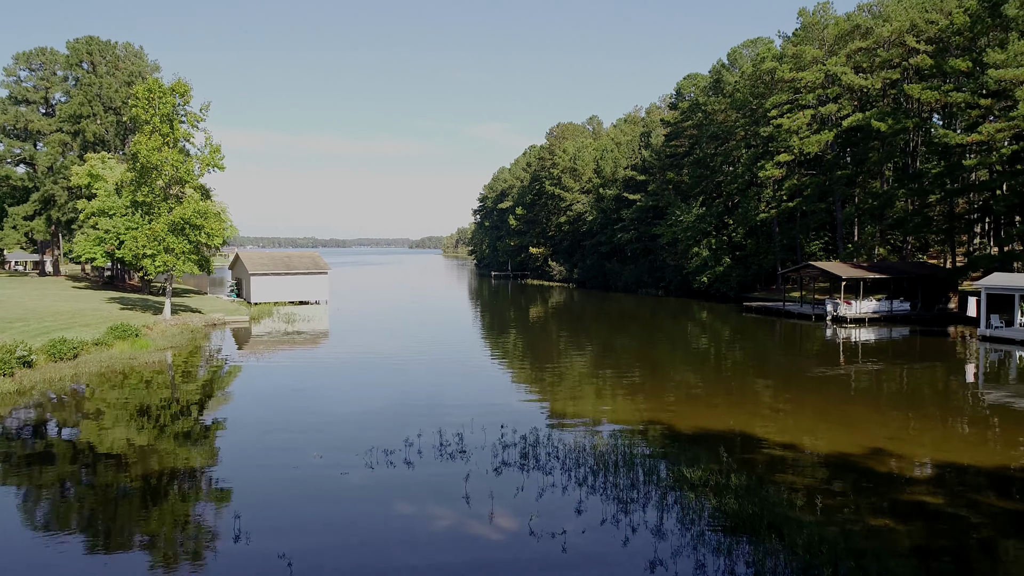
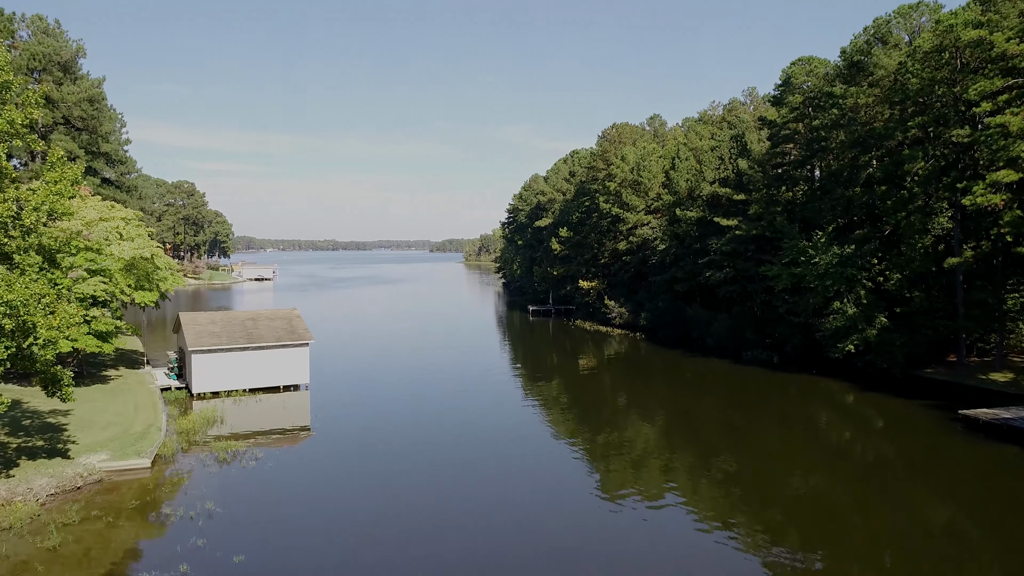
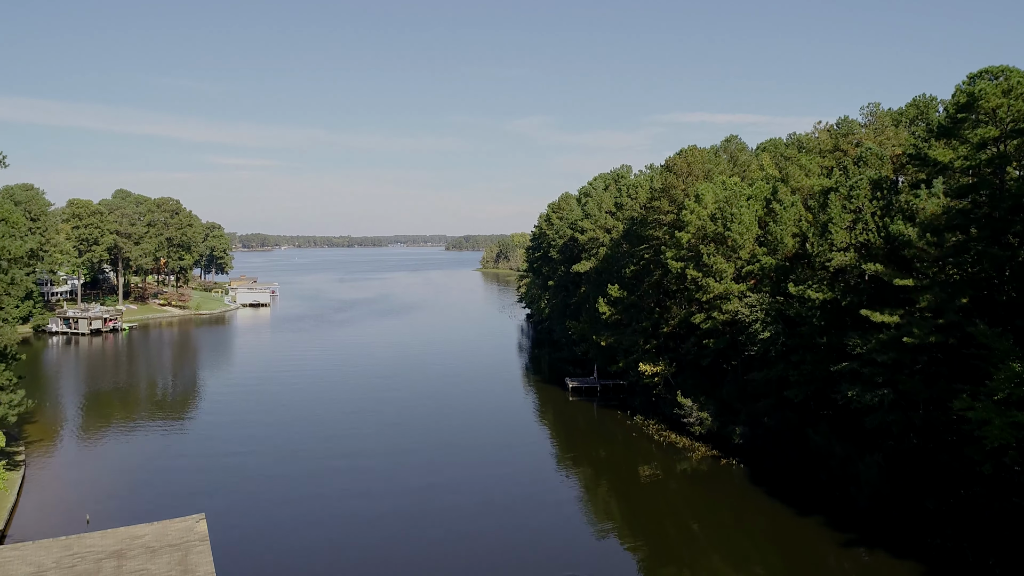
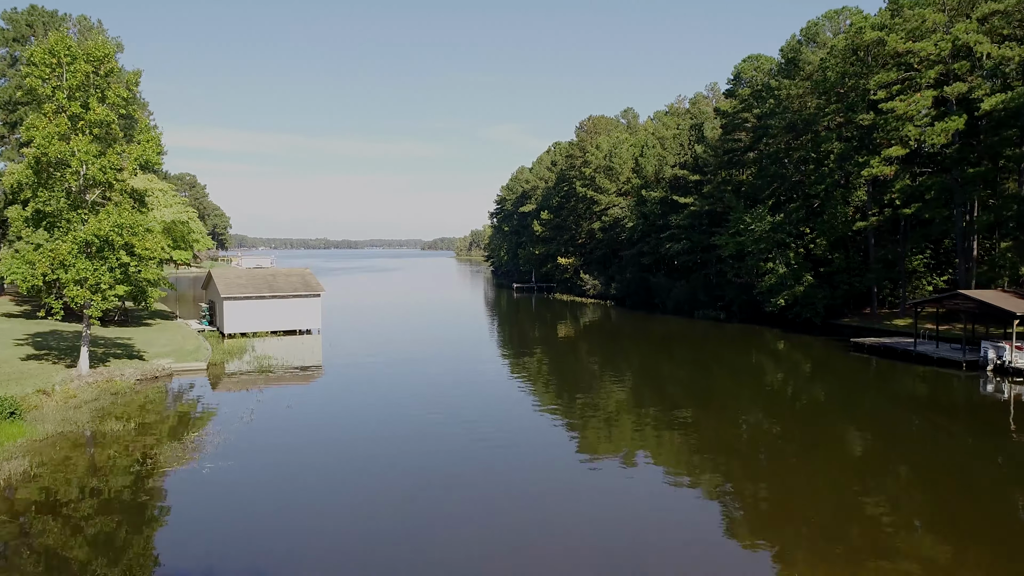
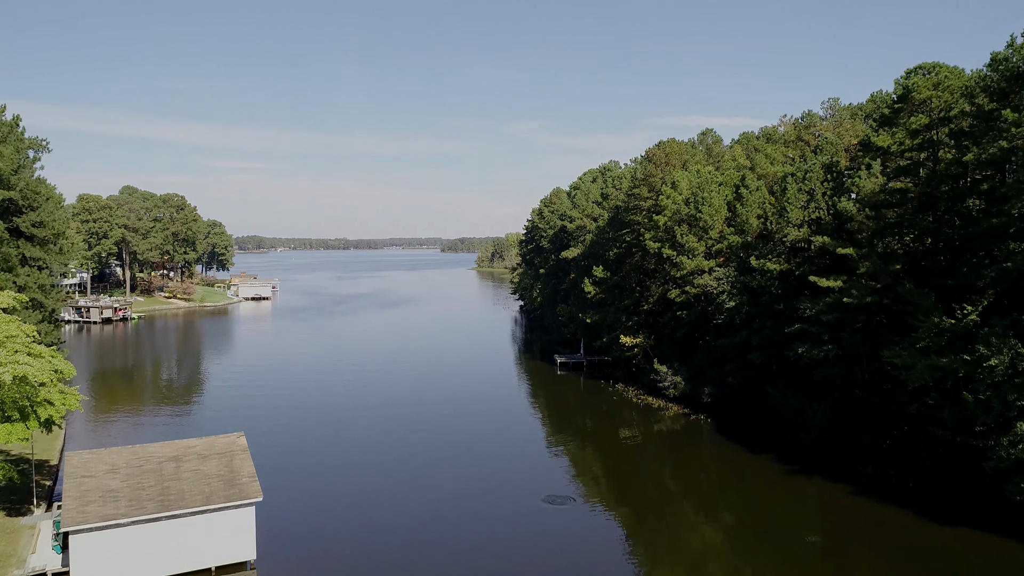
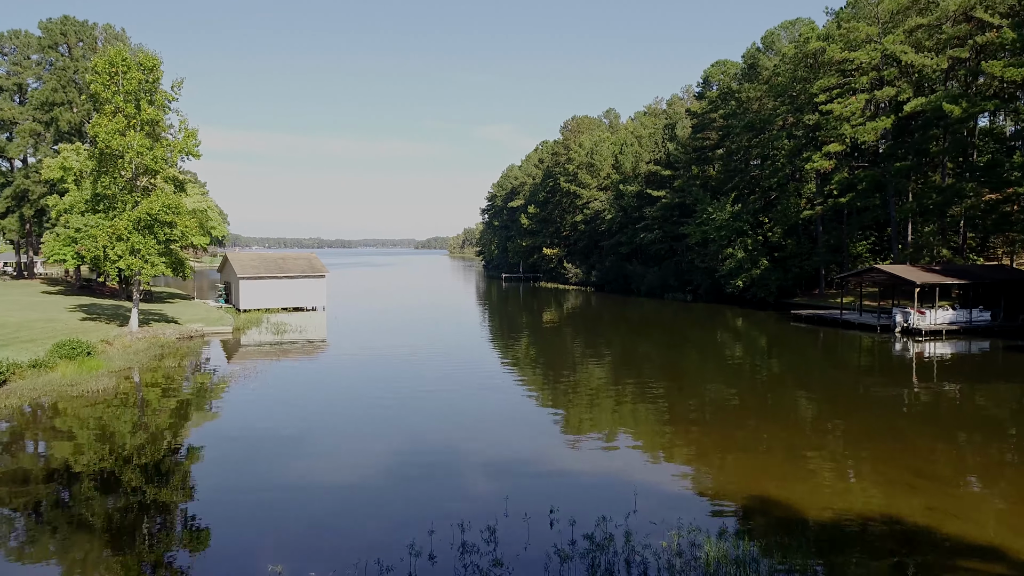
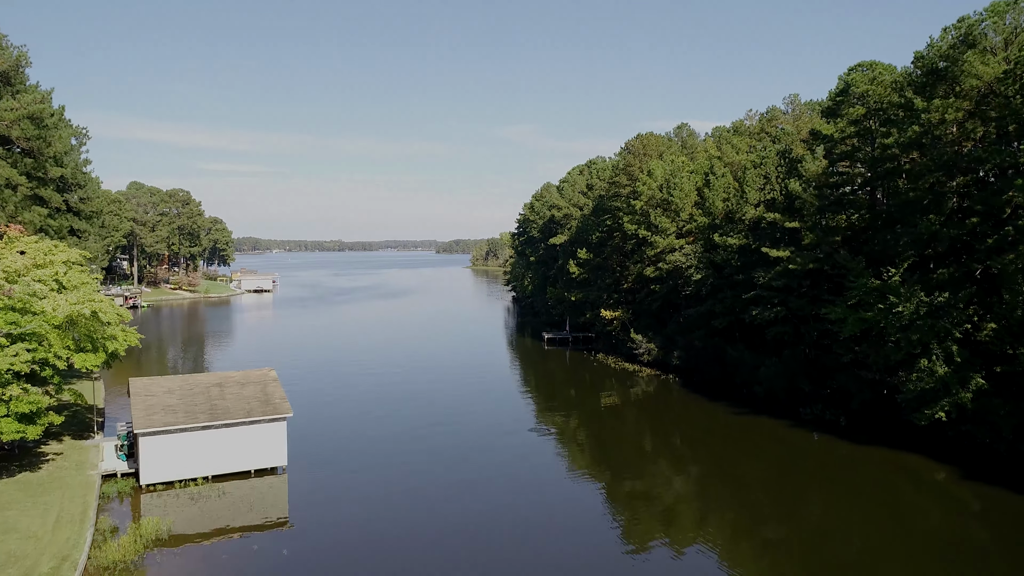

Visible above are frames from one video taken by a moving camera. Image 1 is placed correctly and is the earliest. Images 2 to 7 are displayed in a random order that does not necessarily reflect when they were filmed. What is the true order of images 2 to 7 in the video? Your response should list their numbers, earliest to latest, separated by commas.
6, 4, 2, 7, 5, 3
